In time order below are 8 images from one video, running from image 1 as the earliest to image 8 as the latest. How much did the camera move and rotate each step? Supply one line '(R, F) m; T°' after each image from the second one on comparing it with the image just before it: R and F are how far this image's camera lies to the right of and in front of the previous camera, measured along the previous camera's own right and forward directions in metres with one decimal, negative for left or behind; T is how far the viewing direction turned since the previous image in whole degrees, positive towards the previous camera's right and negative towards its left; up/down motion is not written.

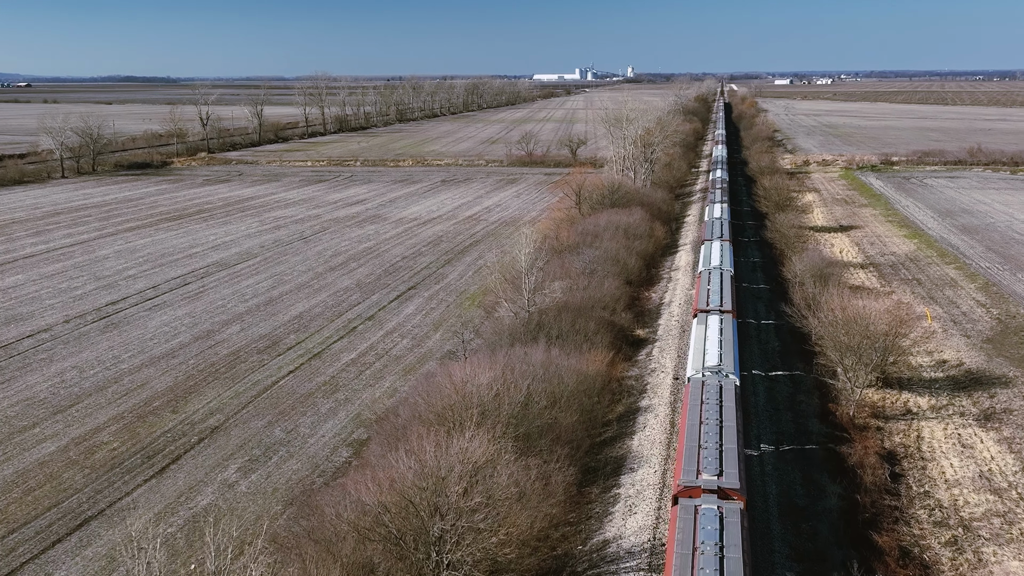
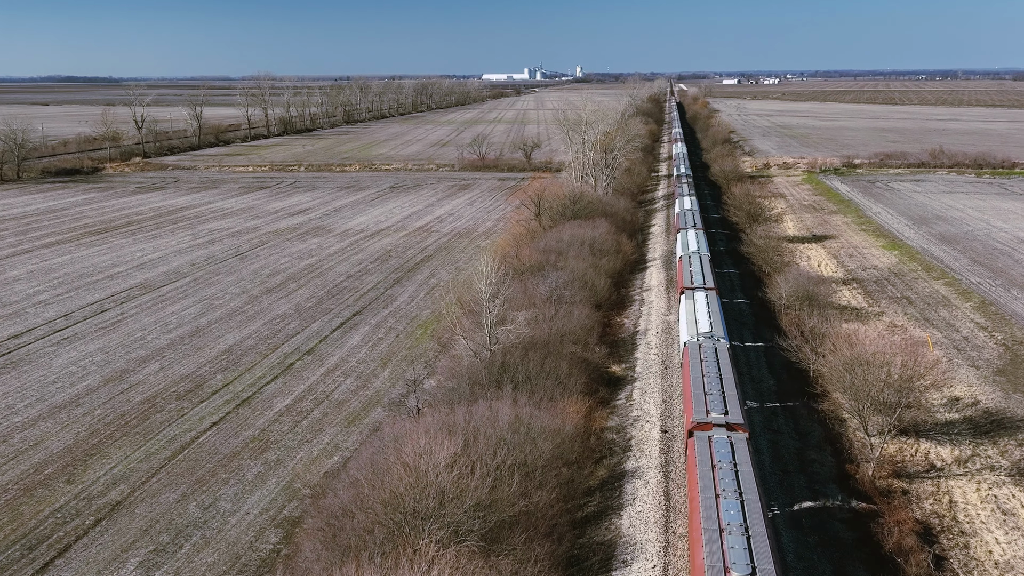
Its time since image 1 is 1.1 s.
(-0.1, +3.0) m; +3°
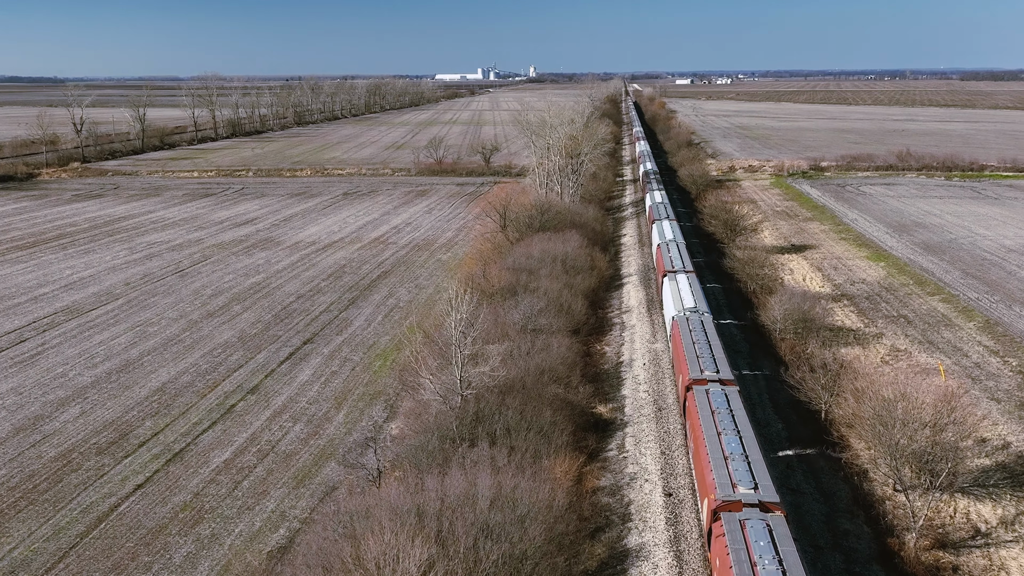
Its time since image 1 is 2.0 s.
(-0.3, +2.6) m; +2°
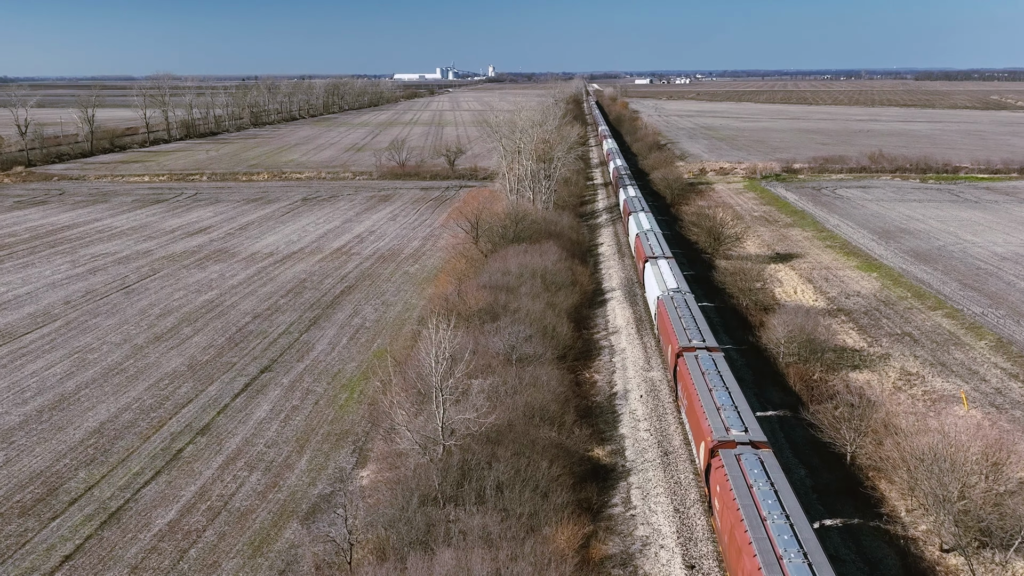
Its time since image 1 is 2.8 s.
(-0.4, +2.2) m; +2°
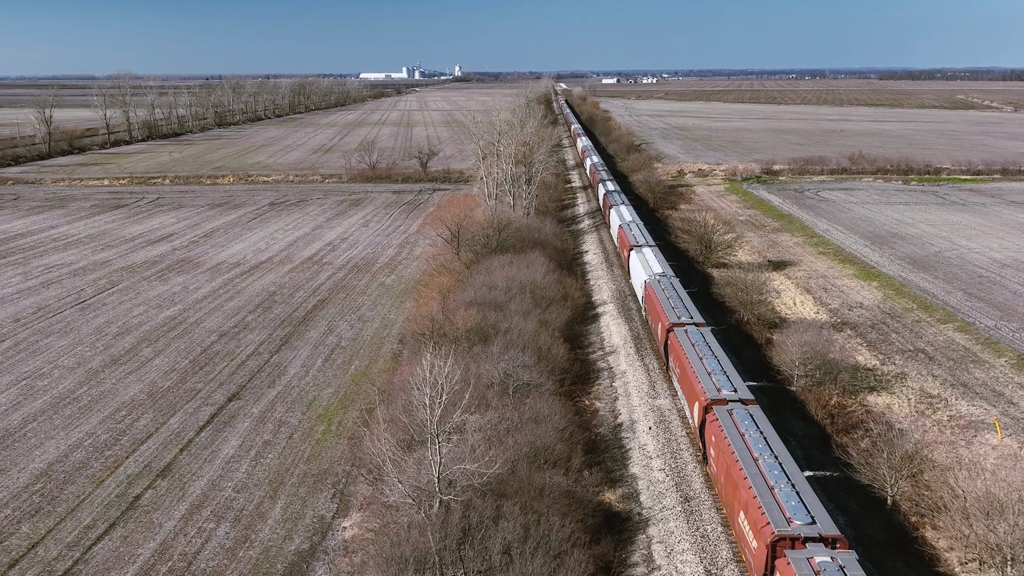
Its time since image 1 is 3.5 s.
(-0.5, +1.8) m; +2°
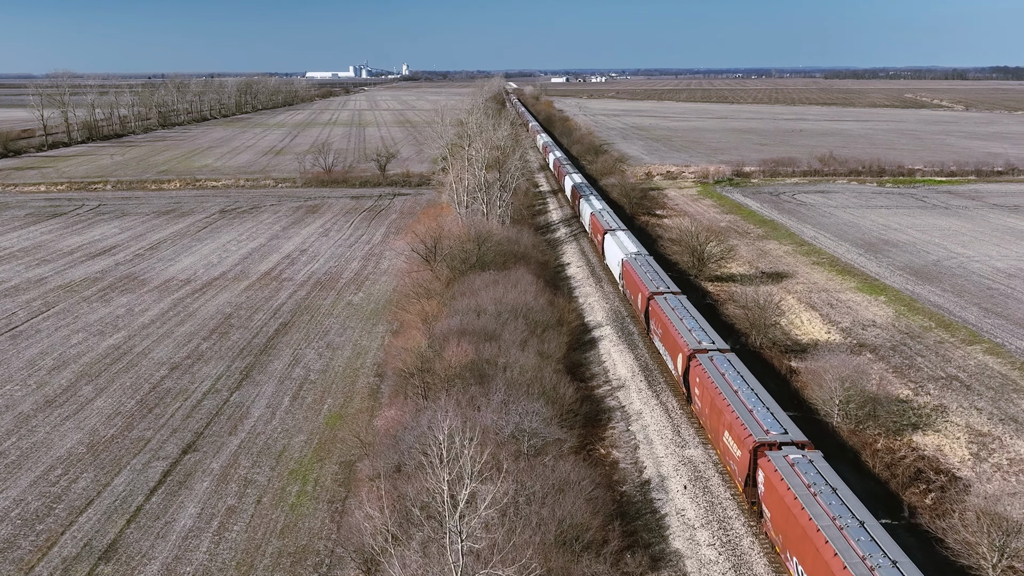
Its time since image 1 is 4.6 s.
(-0.8, +2.7) m; +3°
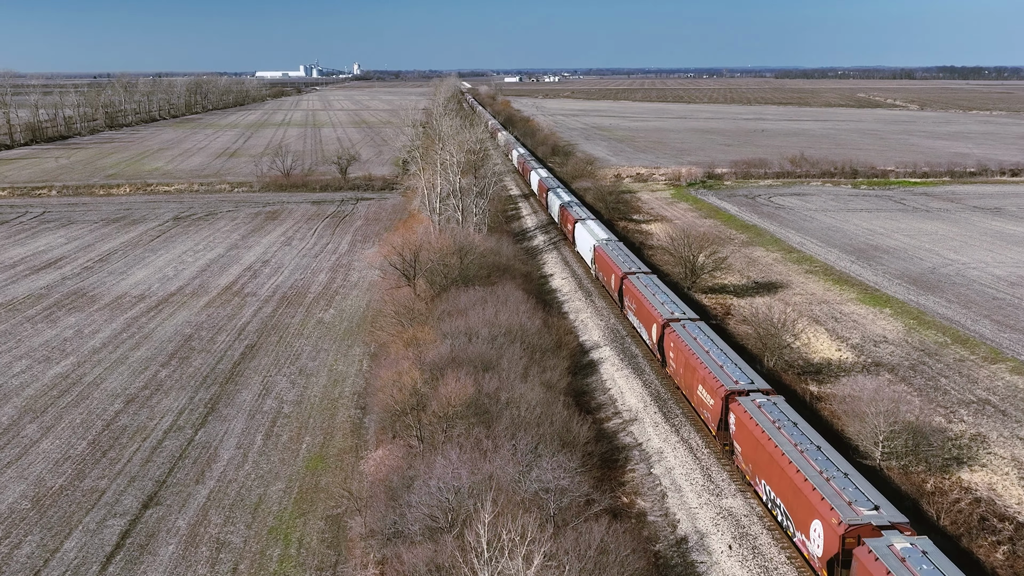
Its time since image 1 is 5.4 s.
(-0.8, +2.1) m; +2°
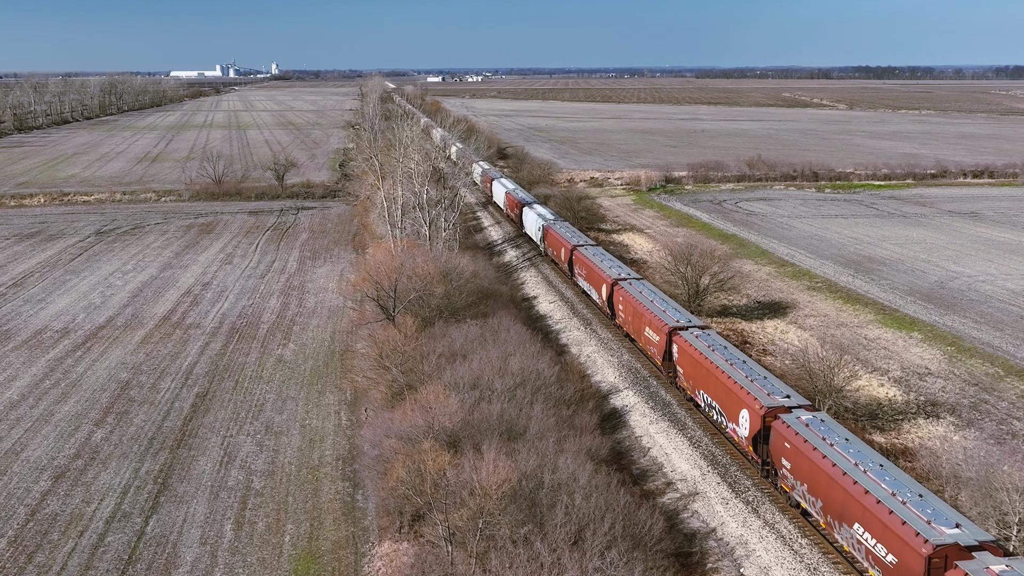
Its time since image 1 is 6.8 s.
(-1.5, +3.5) m; +4°
